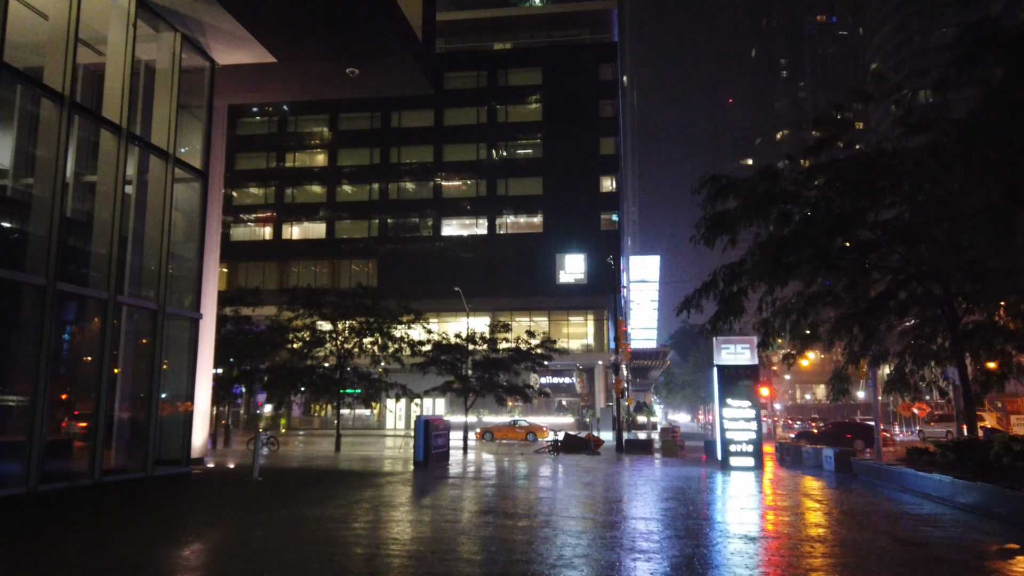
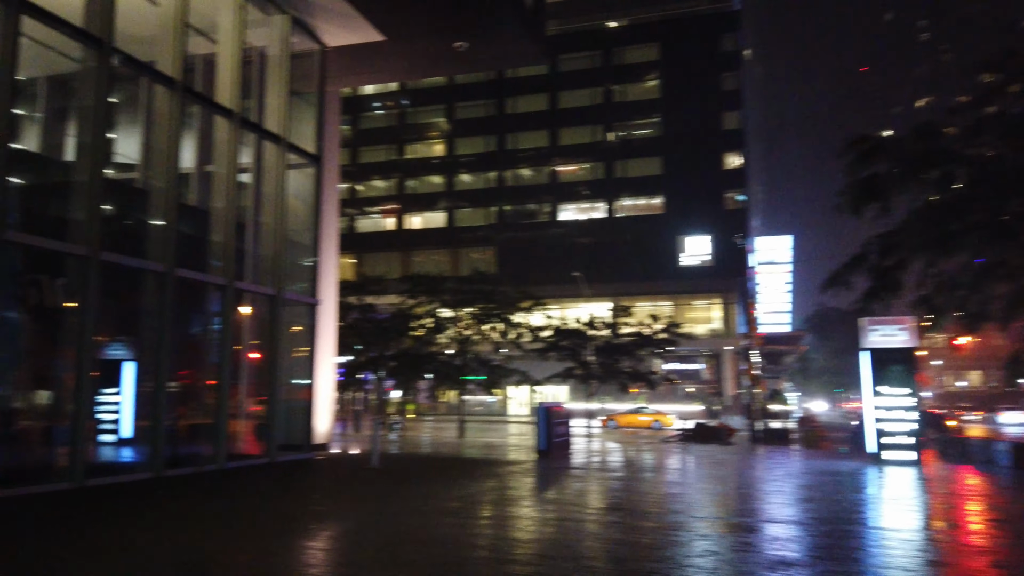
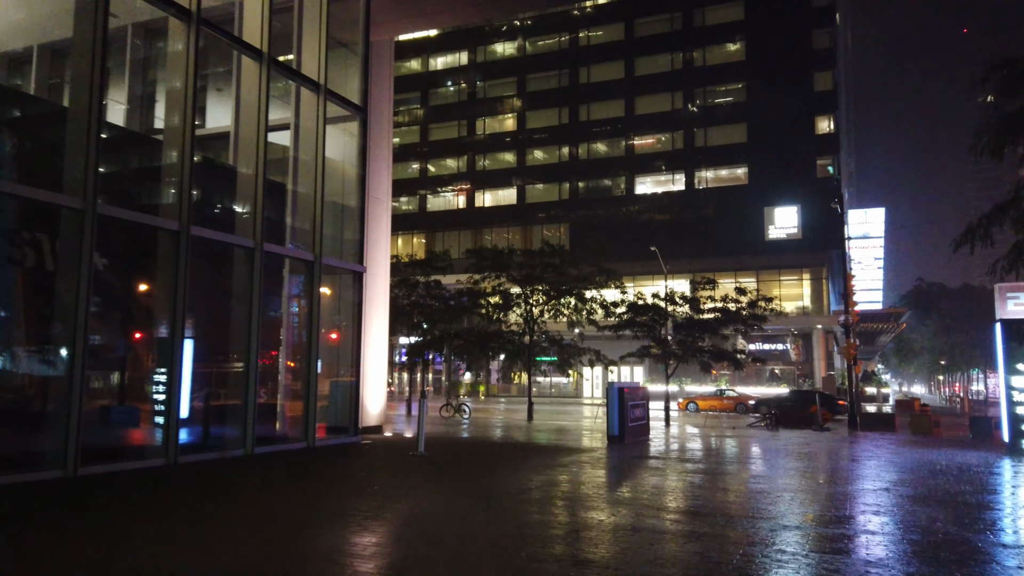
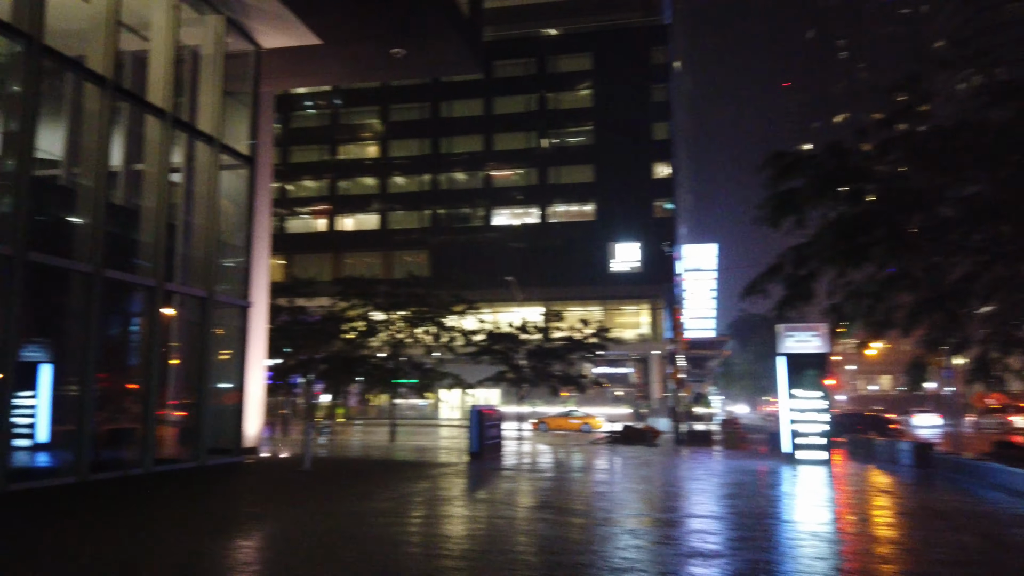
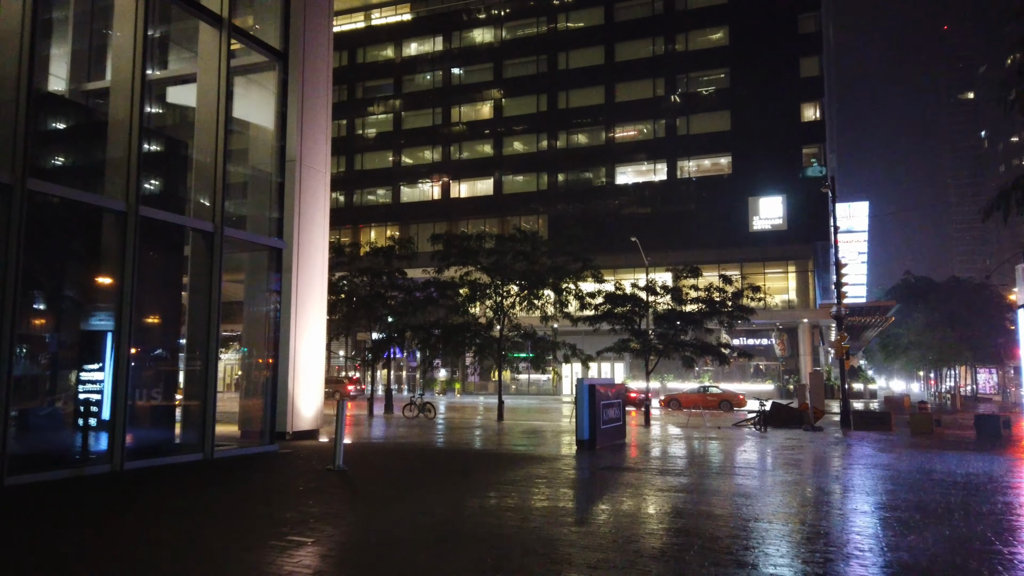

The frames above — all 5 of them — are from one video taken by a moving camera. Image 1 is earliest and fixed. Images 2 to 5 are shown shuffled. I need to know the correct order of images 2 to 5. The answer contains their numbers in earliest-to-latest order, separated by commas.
4, 2, 3, 5
